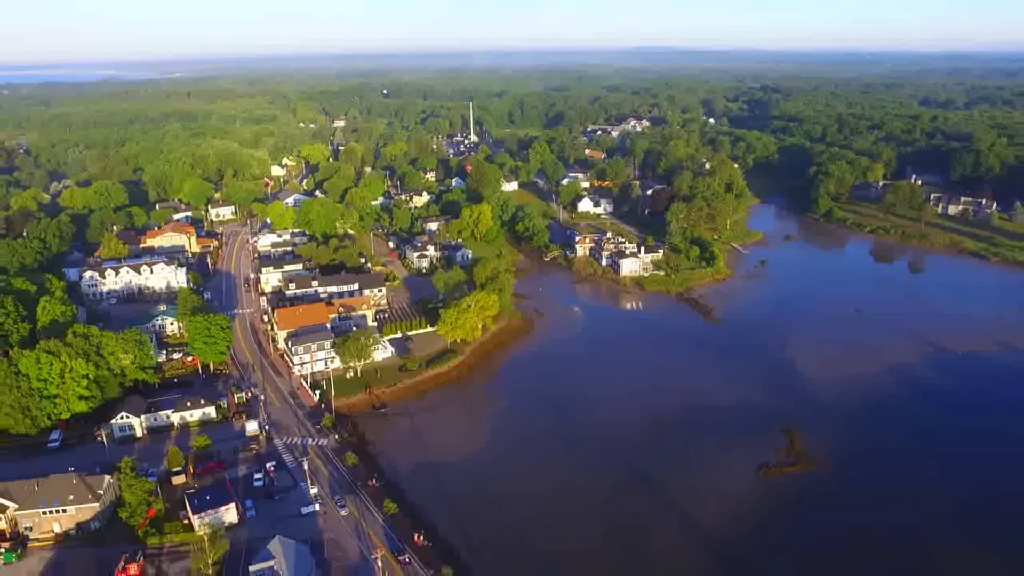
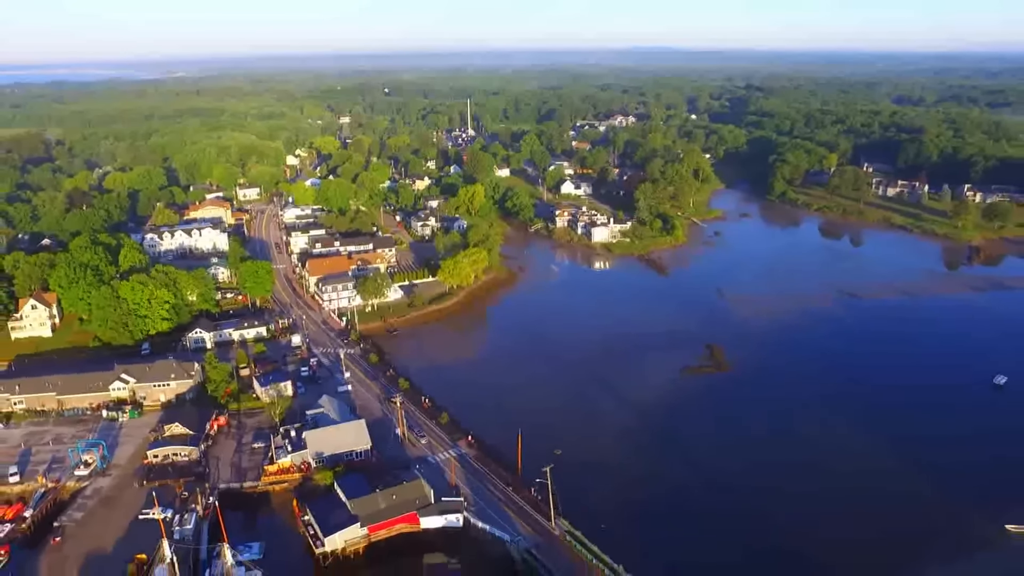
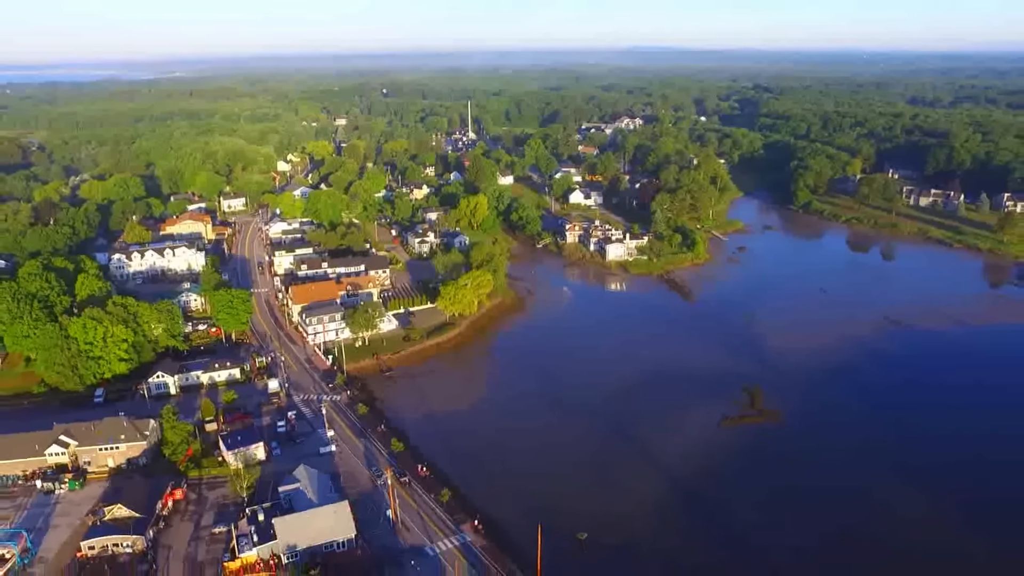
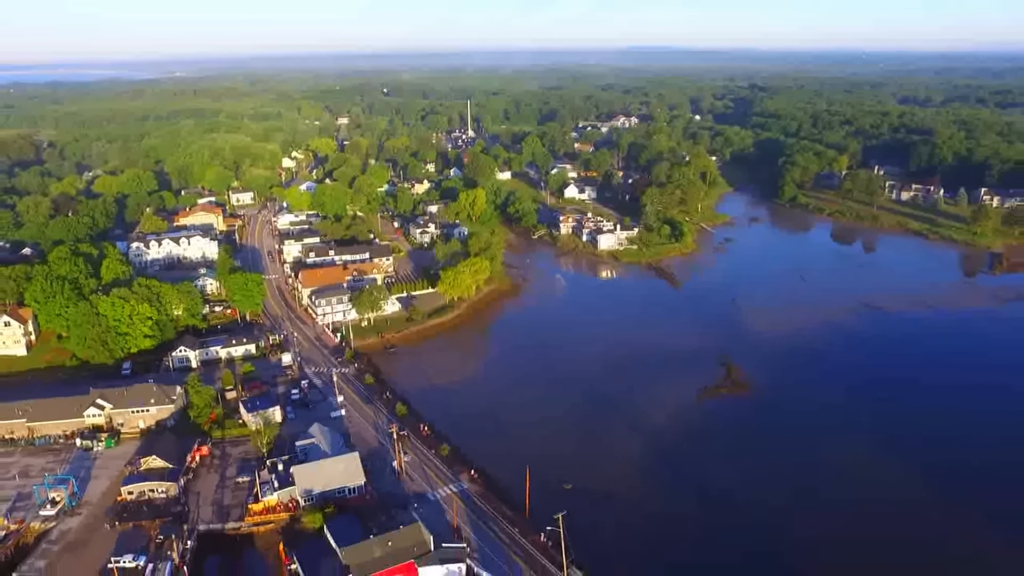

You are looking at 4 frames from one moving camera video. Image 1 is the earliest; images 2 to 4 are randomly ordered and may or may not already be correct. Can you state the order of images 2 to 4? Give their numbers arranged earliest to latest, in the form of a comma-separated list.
3, 4, 2
